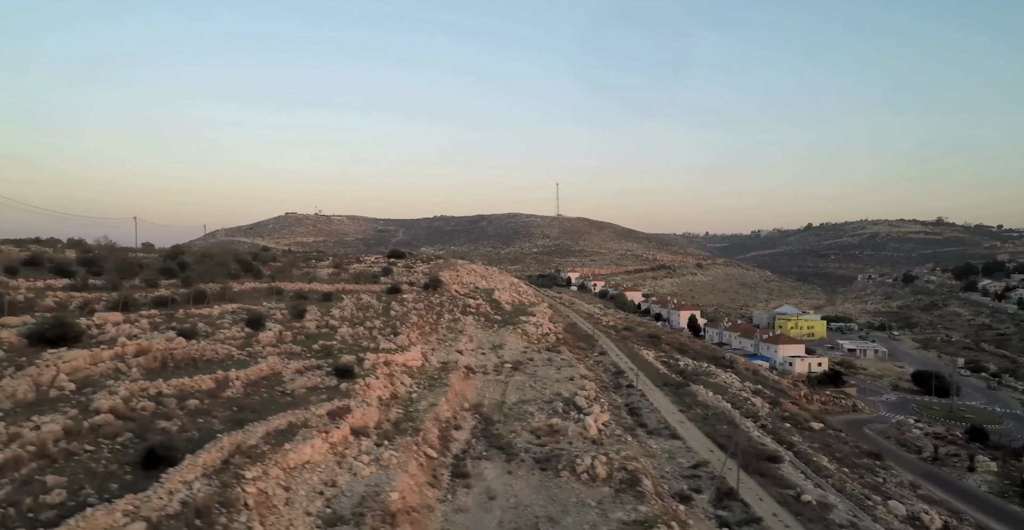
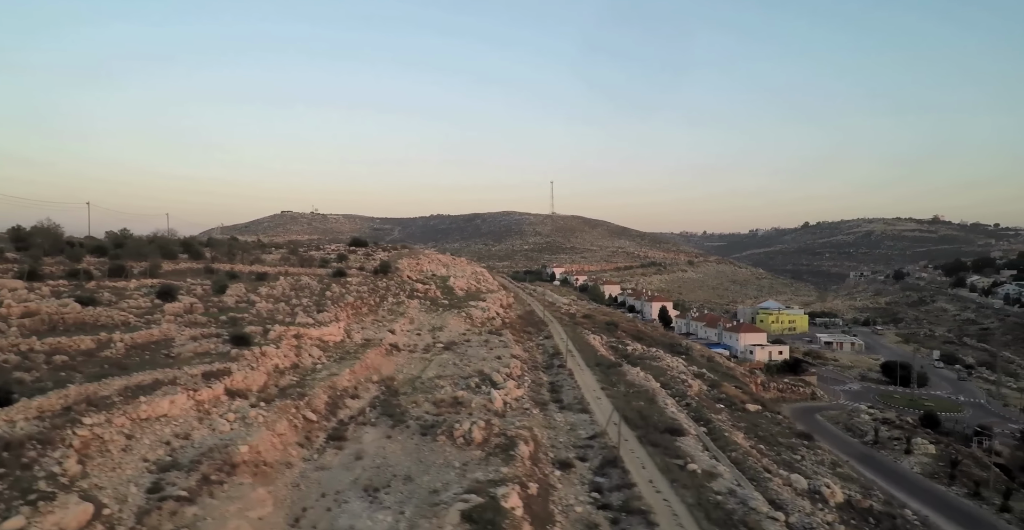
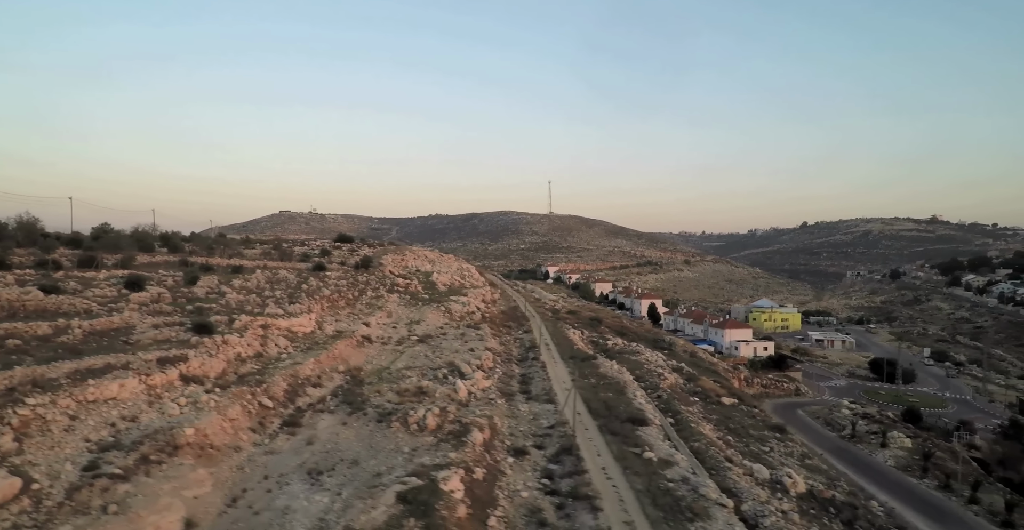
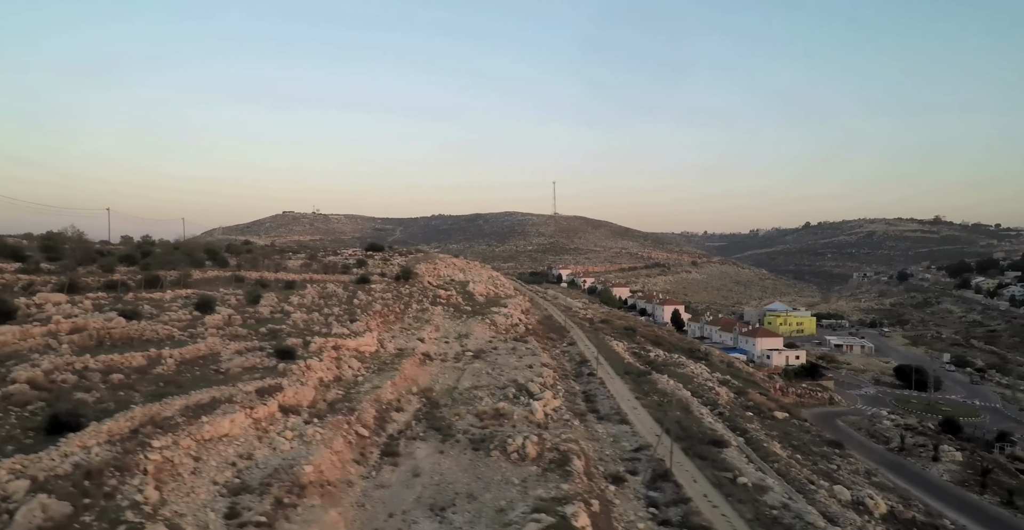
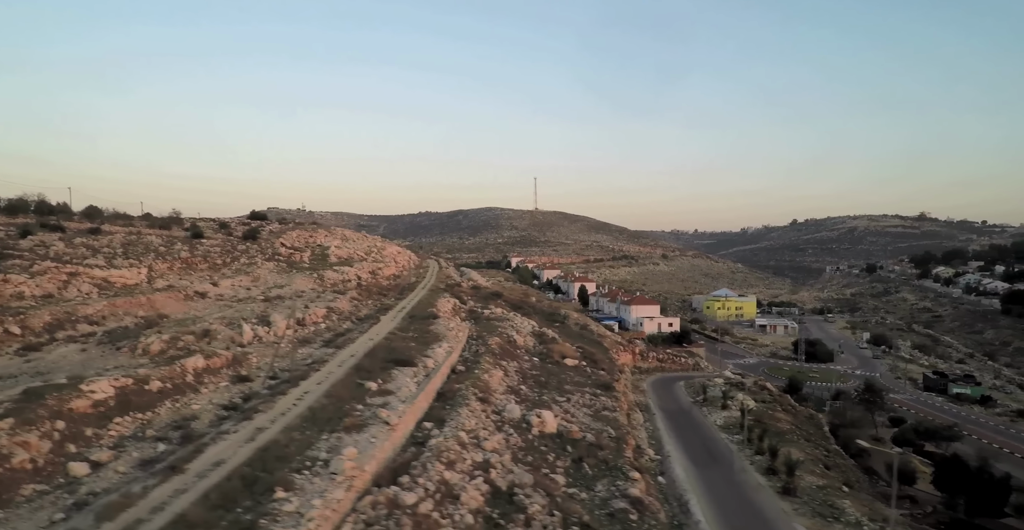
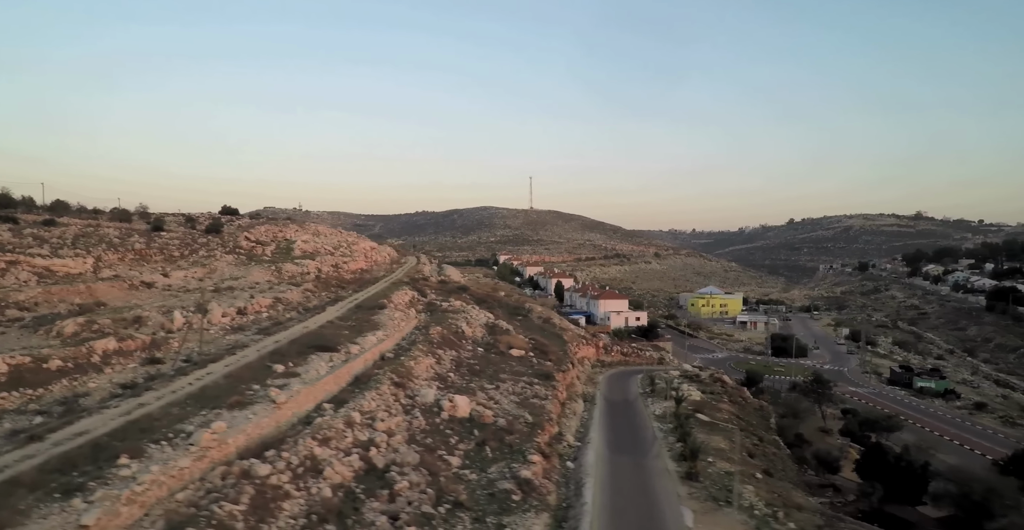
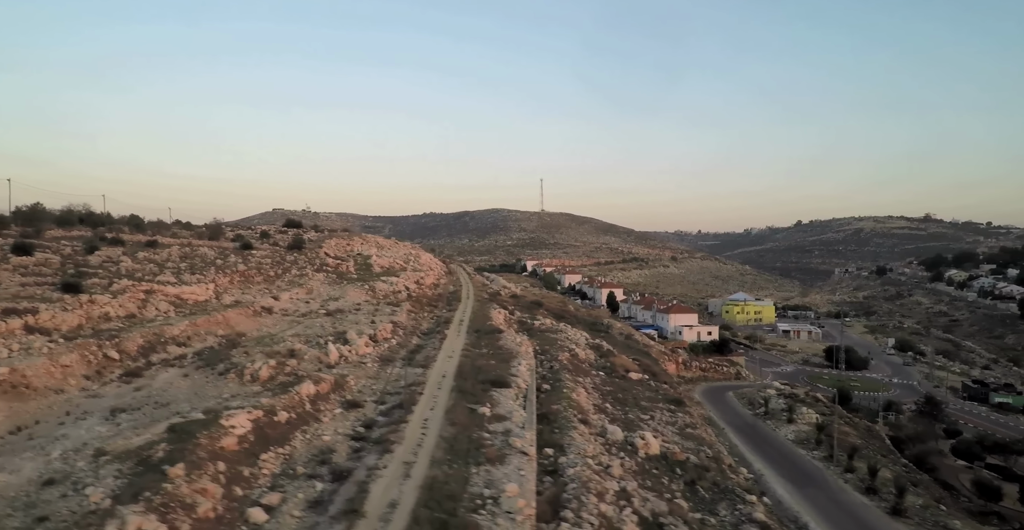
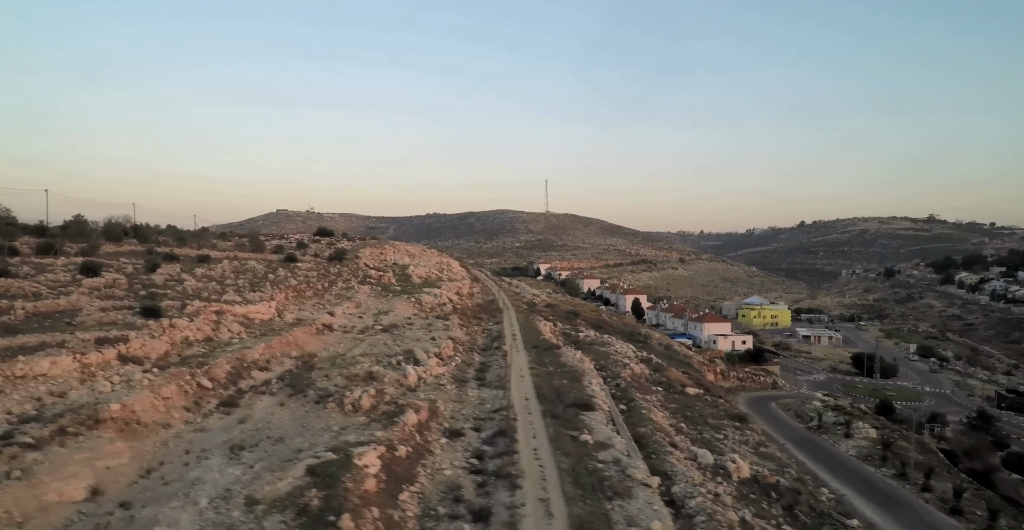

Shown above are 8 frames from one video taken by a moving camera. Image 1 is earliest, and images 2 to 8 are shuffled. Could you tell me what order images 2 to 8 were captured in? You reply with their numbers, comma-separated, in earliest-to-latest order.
4, 2, 3, 8, 7, 5, 6
